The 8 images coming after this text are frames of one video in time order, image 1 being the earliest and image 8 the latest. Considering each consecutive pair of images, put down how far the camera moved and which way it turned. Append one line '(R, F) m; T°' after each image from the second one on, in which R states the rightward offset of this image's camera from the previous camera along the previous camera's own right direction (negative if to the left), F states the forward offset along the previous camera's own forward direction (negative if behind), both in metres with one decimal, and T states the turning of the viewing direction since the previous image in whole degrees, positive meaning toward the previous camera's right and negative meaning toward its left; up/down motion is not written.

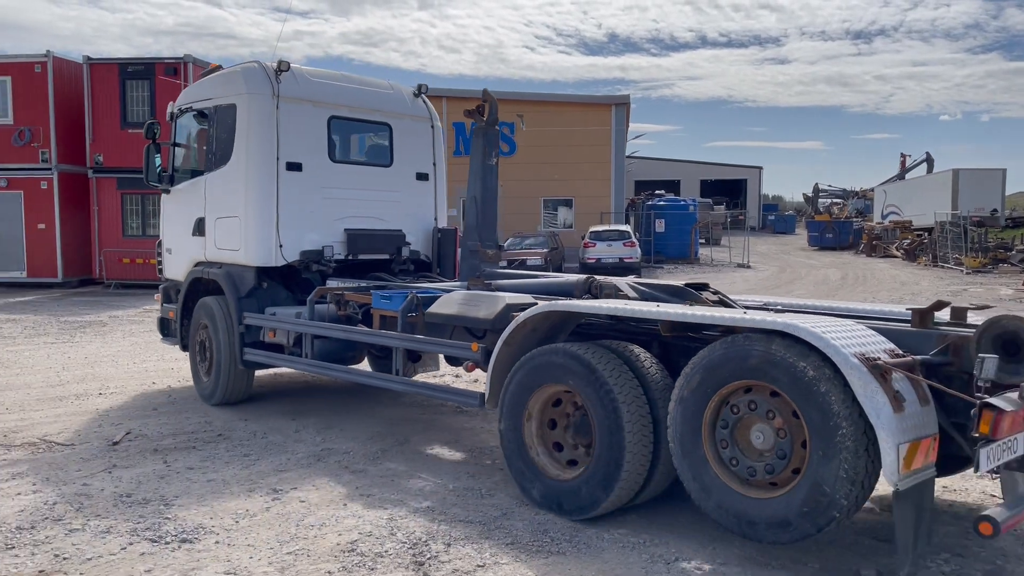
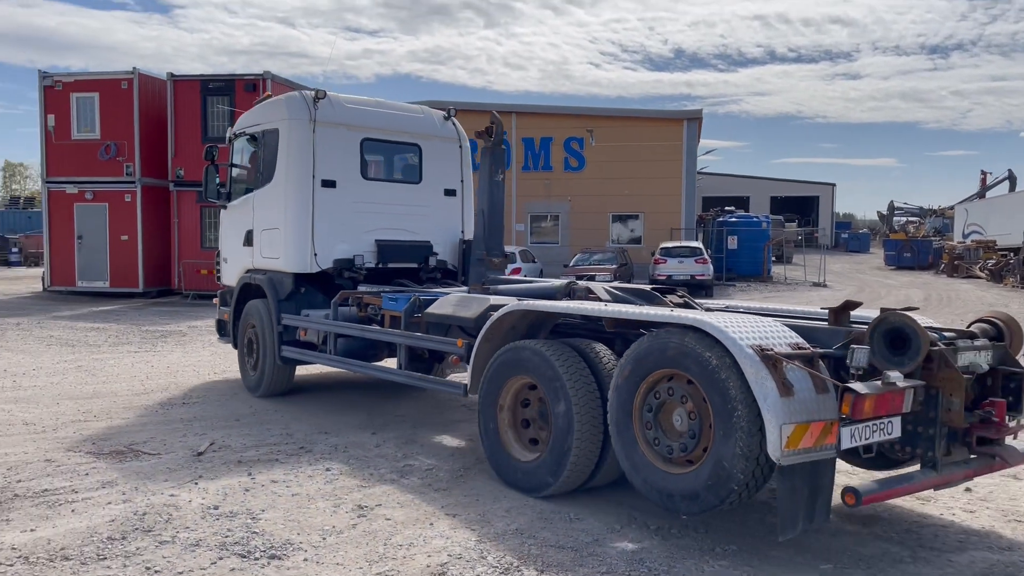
(+0.5, -0.6) m; -4°
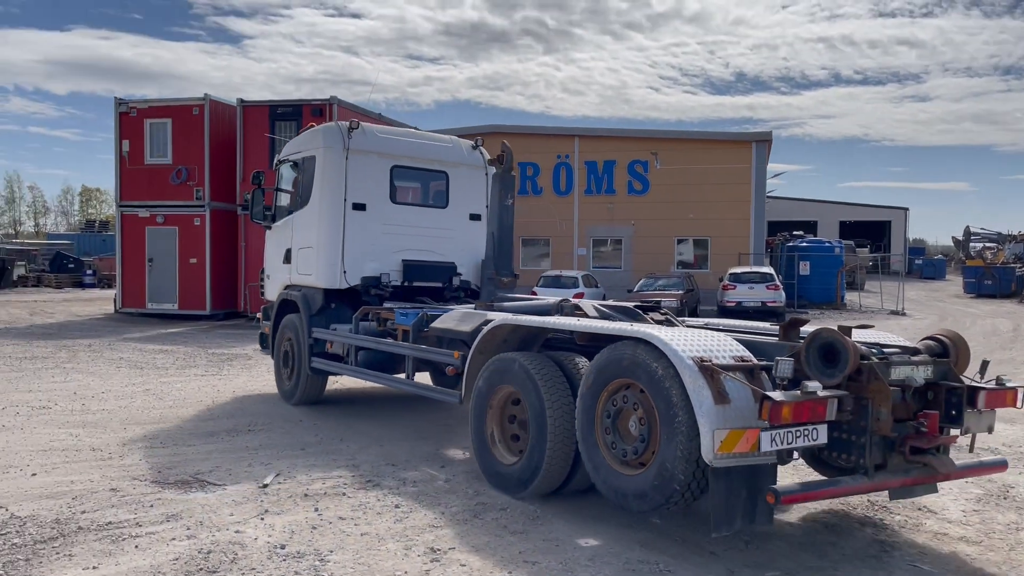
(+0.4, -0.5) m; -4°
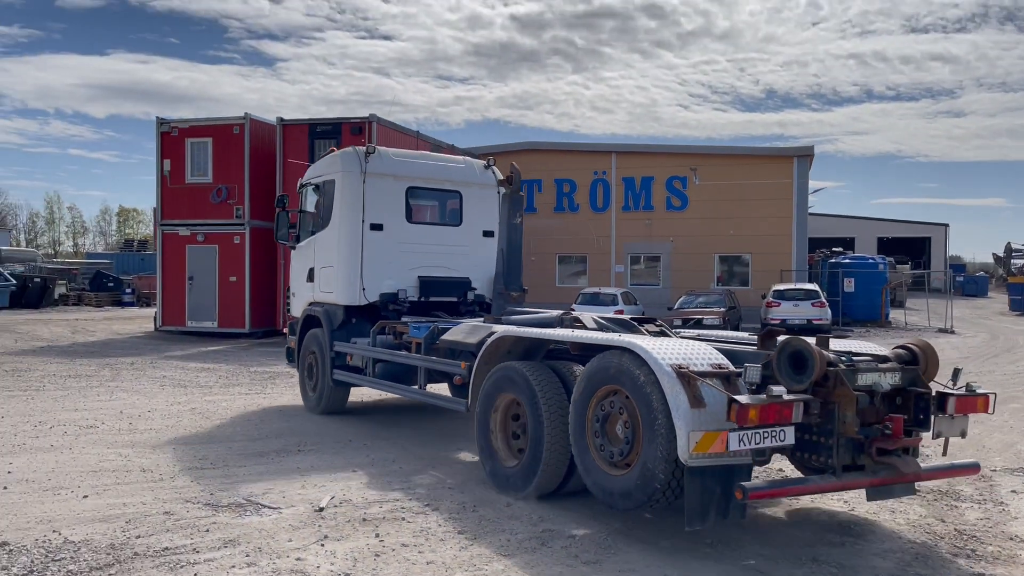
(+0.2, -0.4) m; -2°
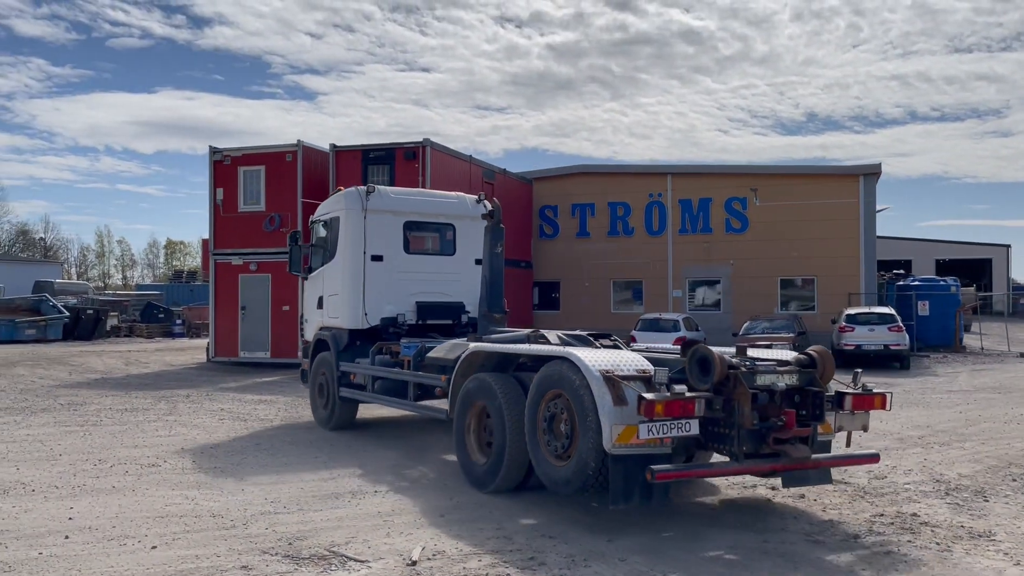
(+0.6, -0.8) m; -3°
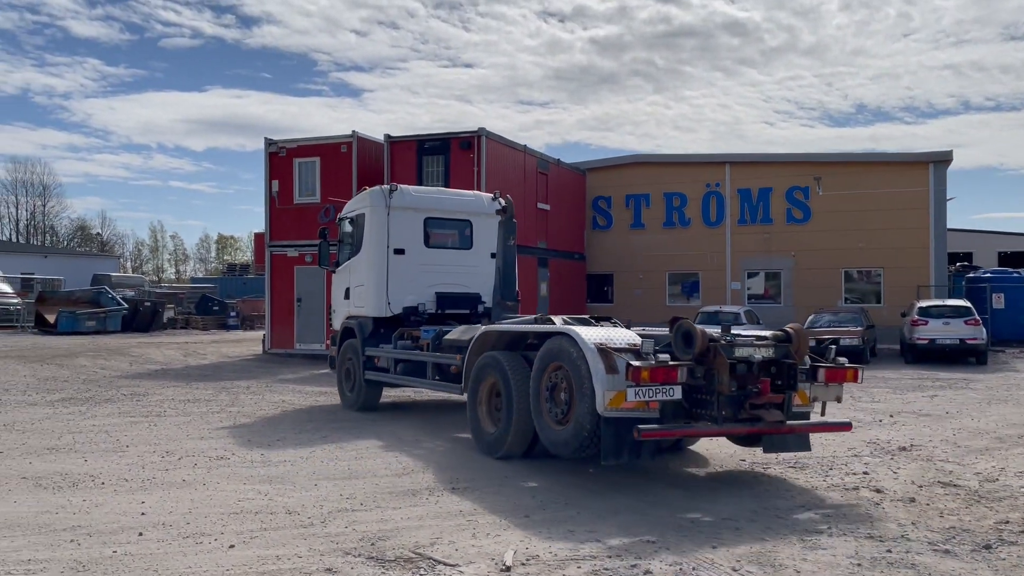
(+0.4, -0.7) m; -3°
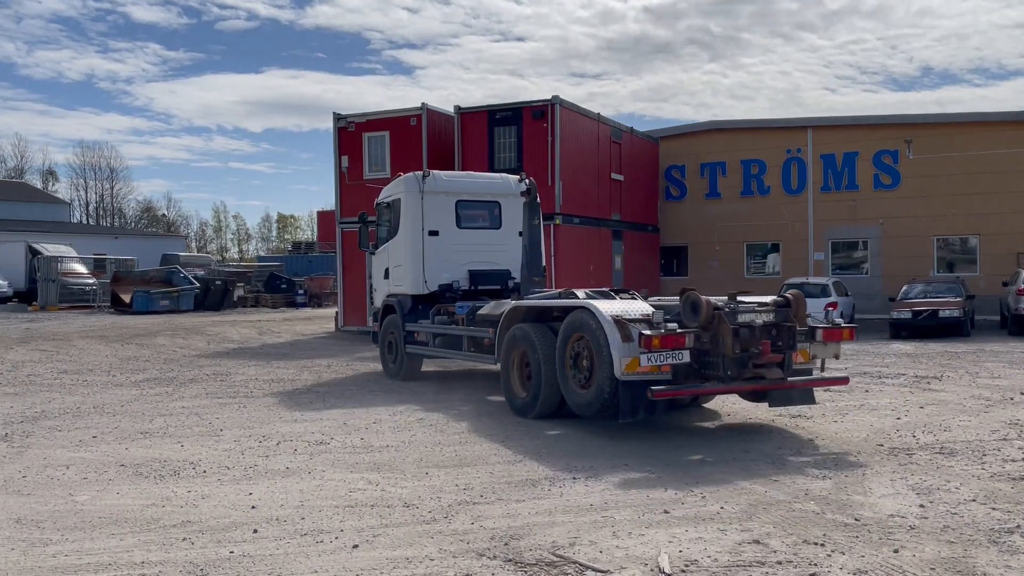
(+0.4, -0.6) m; -4°
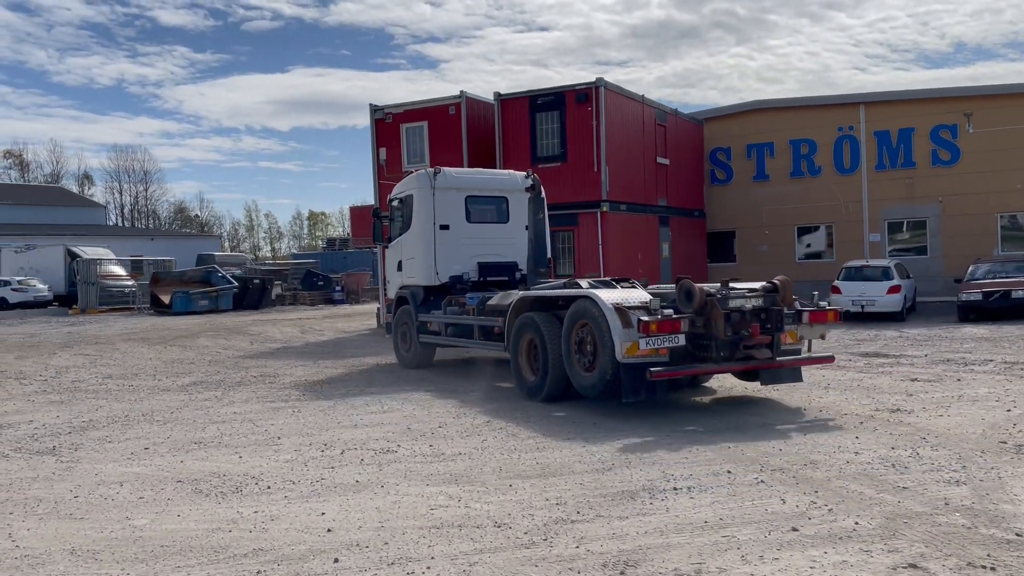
(+0.3, -0.3) m; -2°
